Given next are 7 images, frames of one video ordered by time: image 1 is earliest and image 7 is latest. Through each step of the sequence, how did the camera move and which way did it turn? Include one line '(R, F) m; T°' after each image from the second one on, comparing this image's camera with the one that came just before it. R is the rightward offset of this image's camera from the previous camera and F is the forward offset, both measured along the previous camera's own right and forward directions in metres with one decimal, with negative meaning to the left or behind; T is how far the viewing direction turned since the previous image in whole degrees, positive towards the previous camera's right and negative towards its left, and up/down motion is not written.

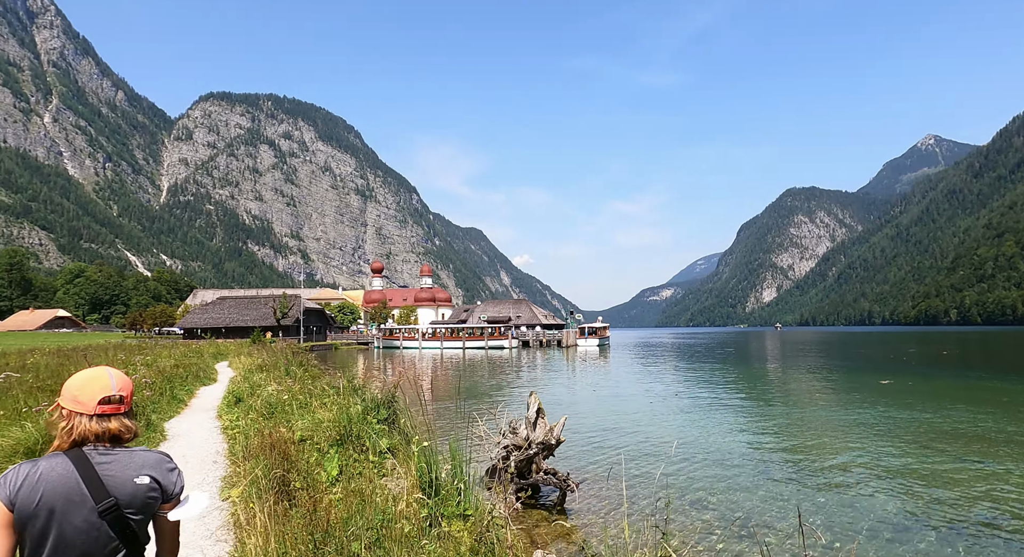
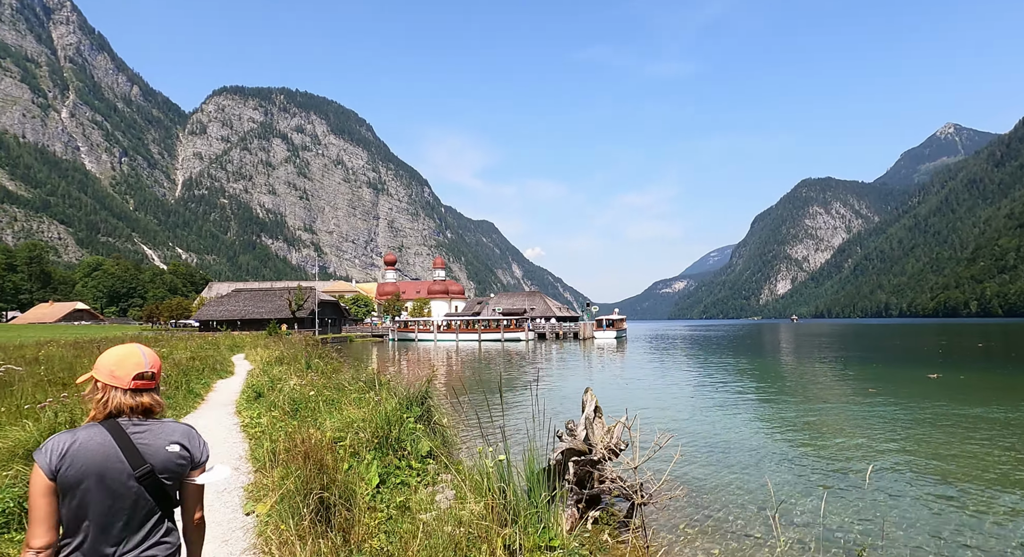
(-0.3, +0.7) m; -1°
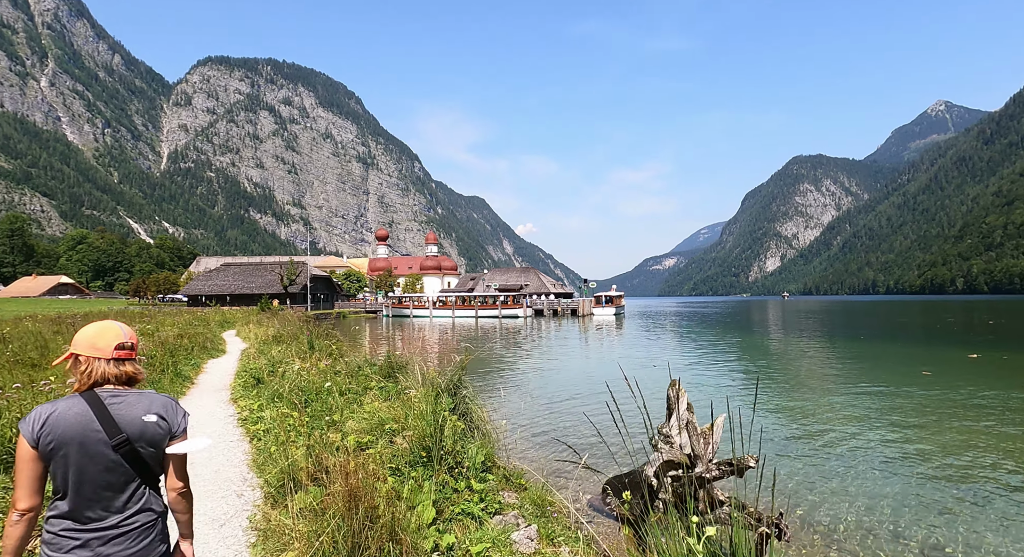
(-0.6, +1.2) m; +1°
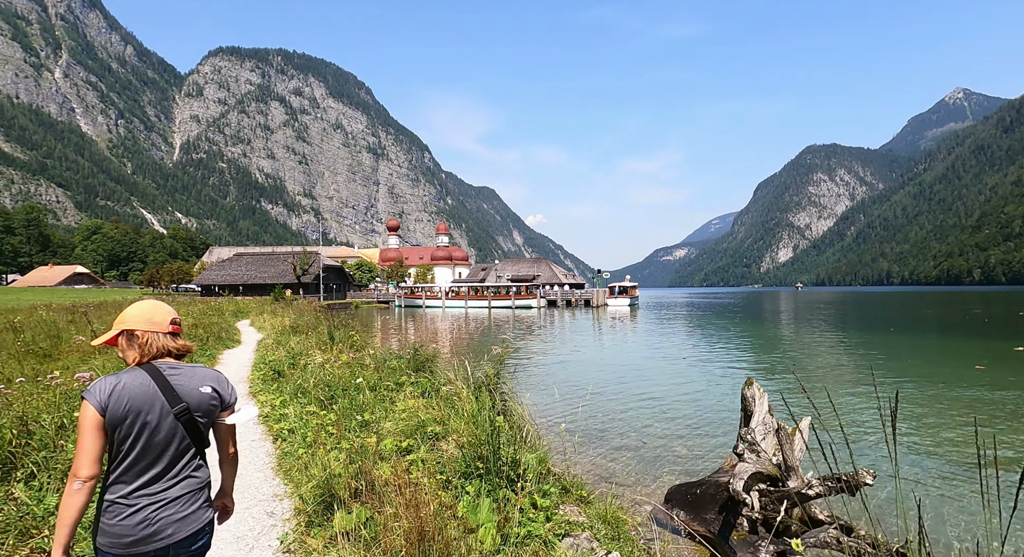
(-0.3, +0.5) m; -1°
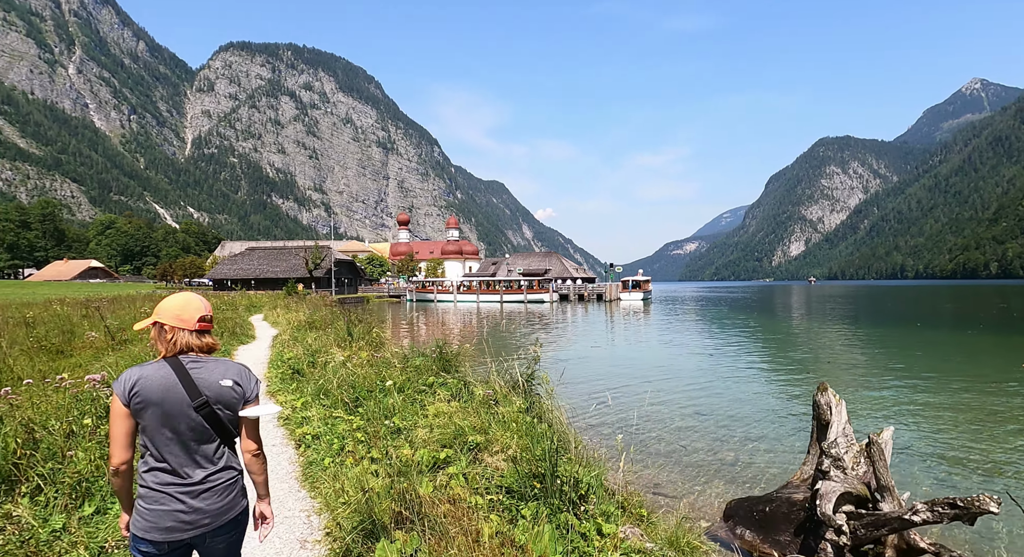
(-0.2, +0.4) m; -1°
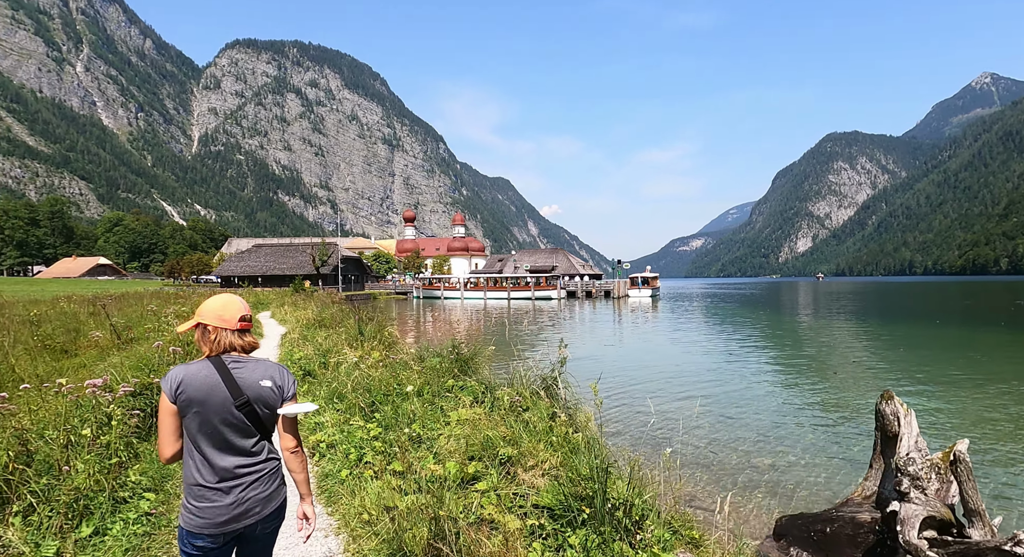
(-0.1, +0.3) m; -1°
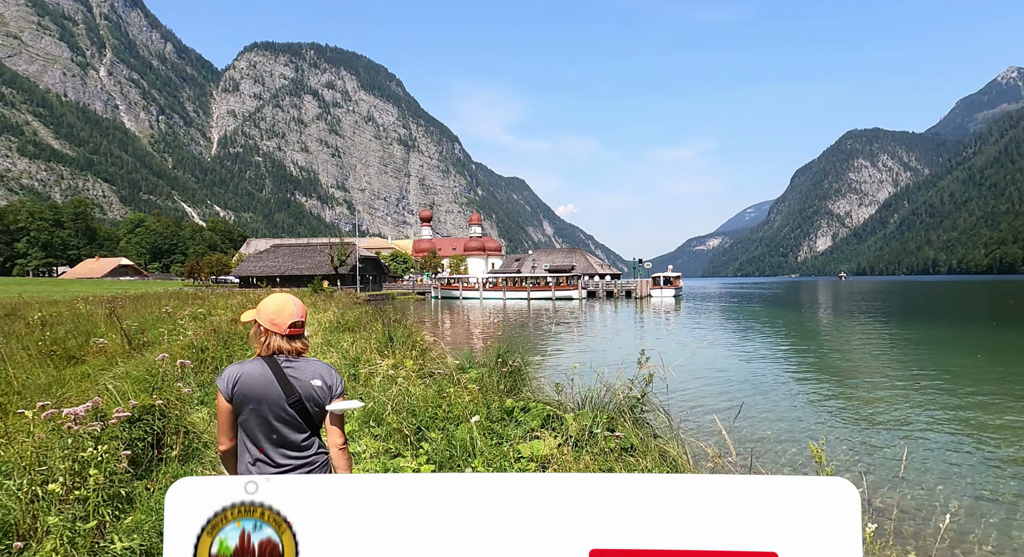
(-0.4, +0.9) m; -1°
